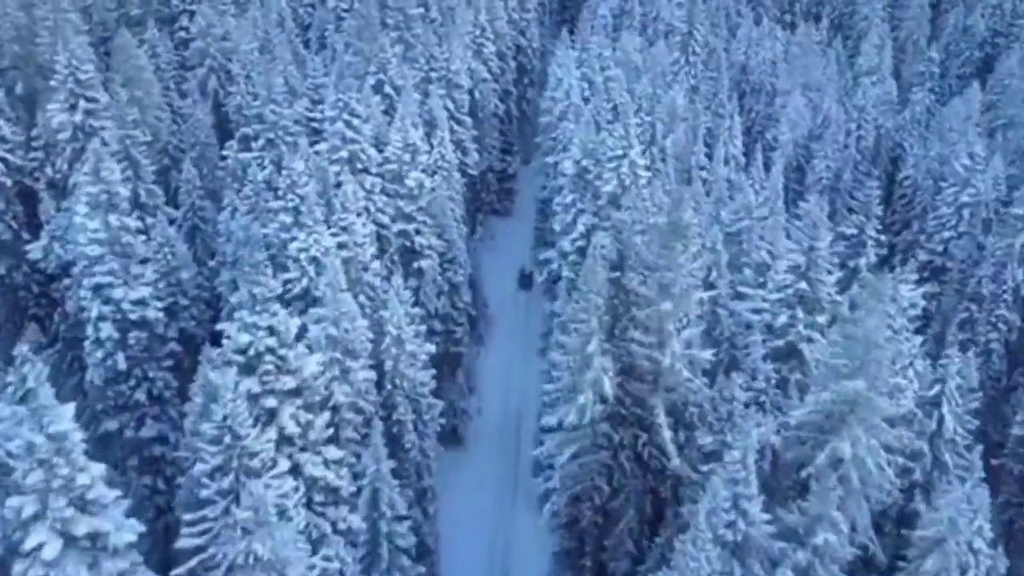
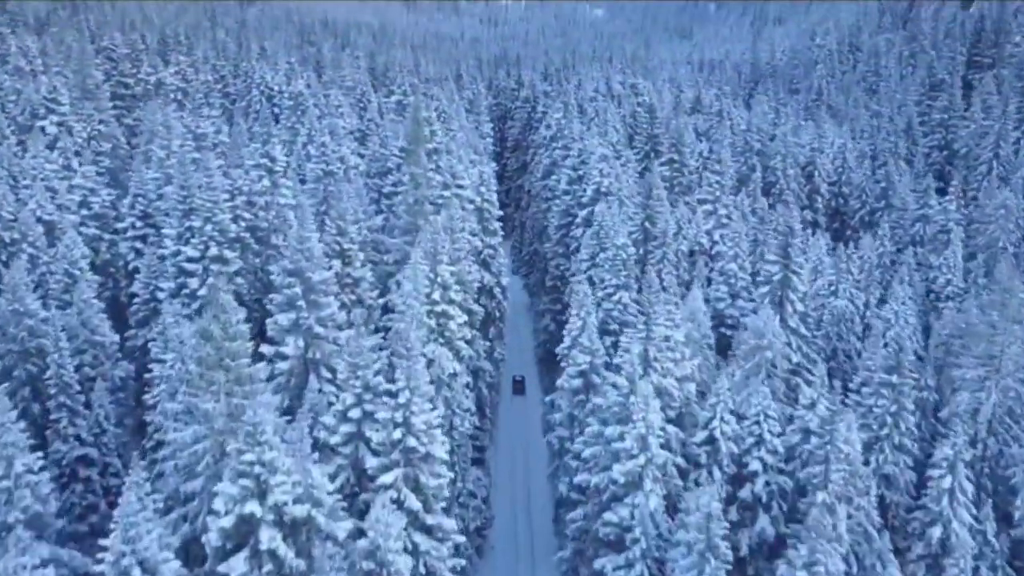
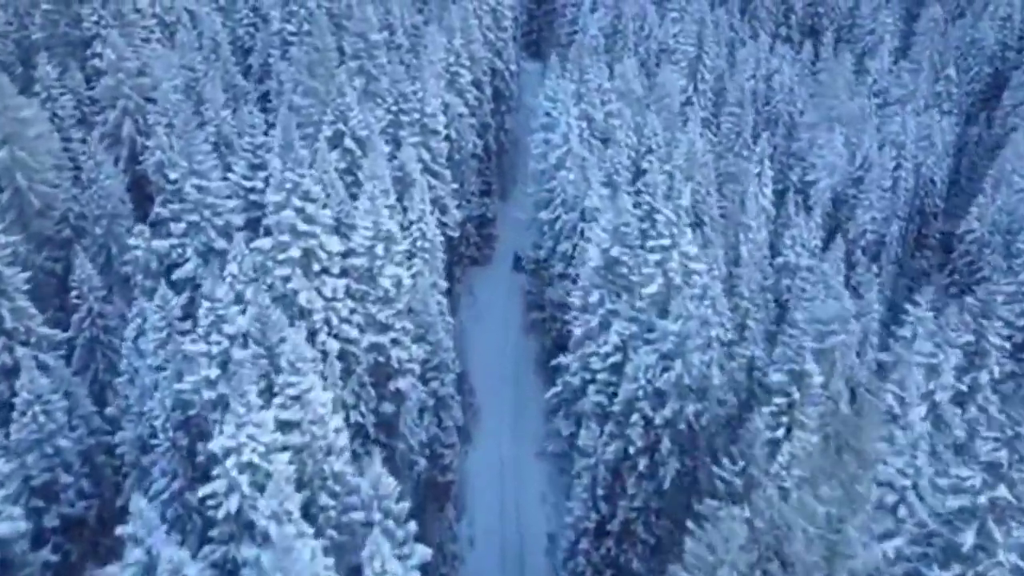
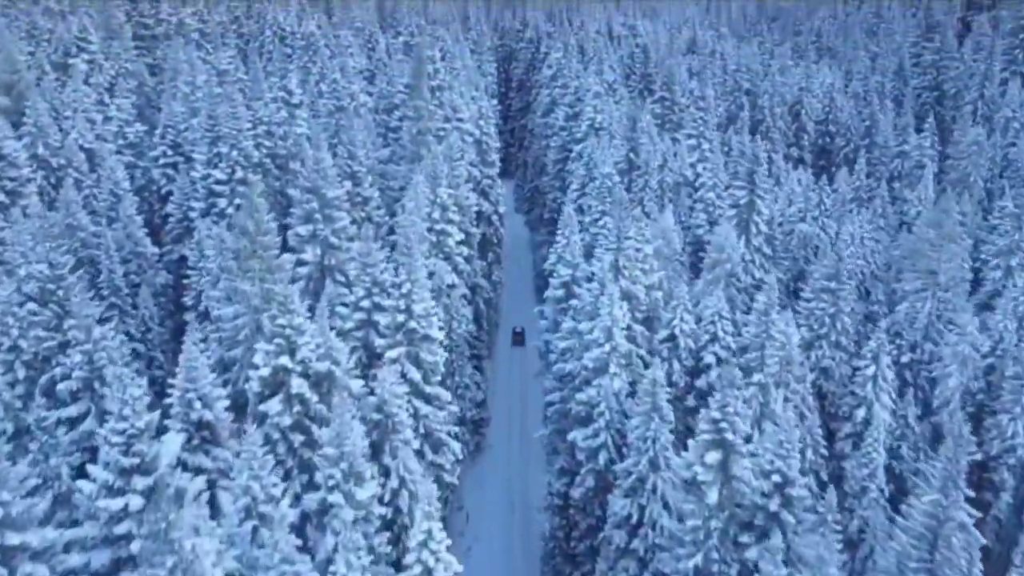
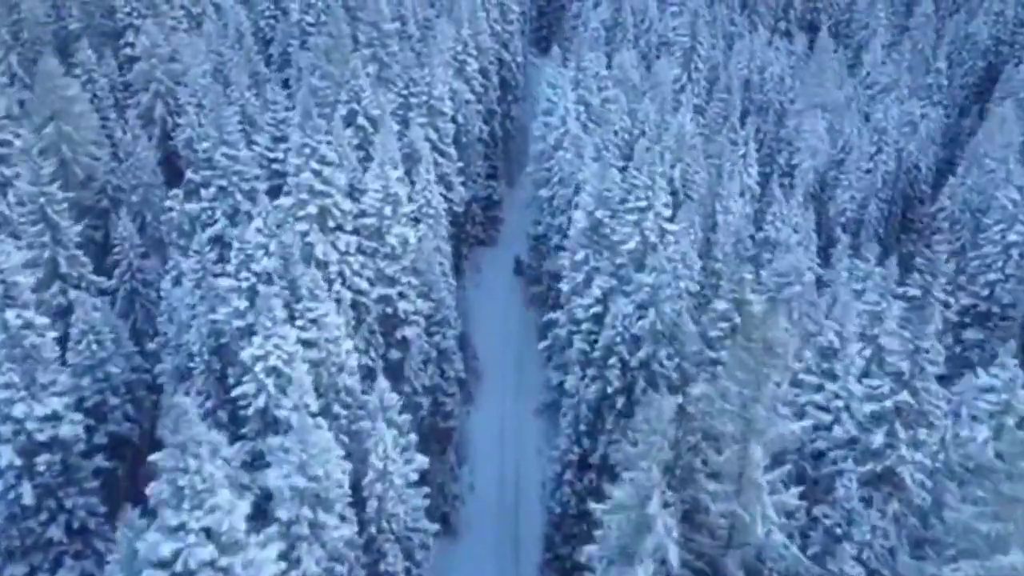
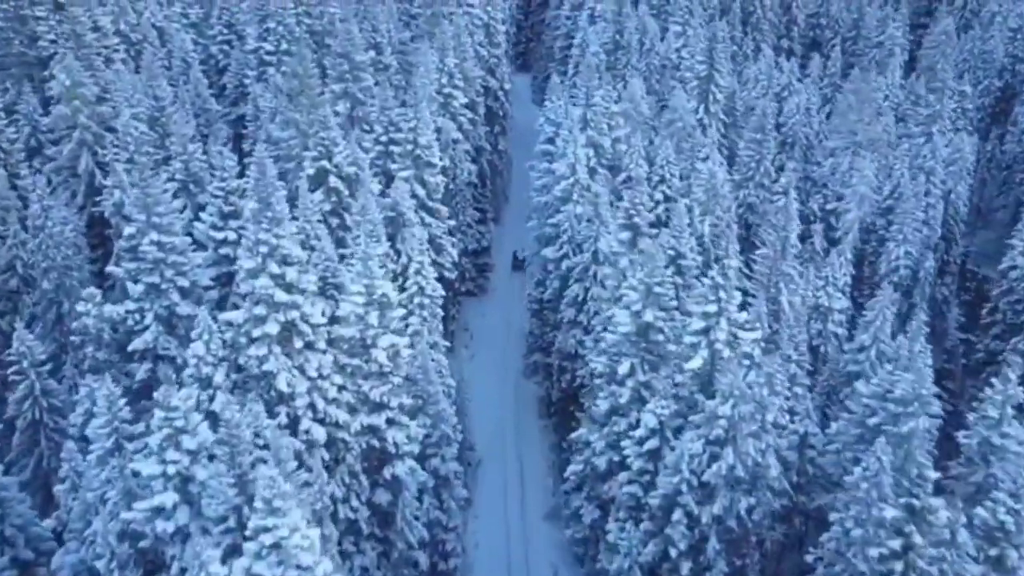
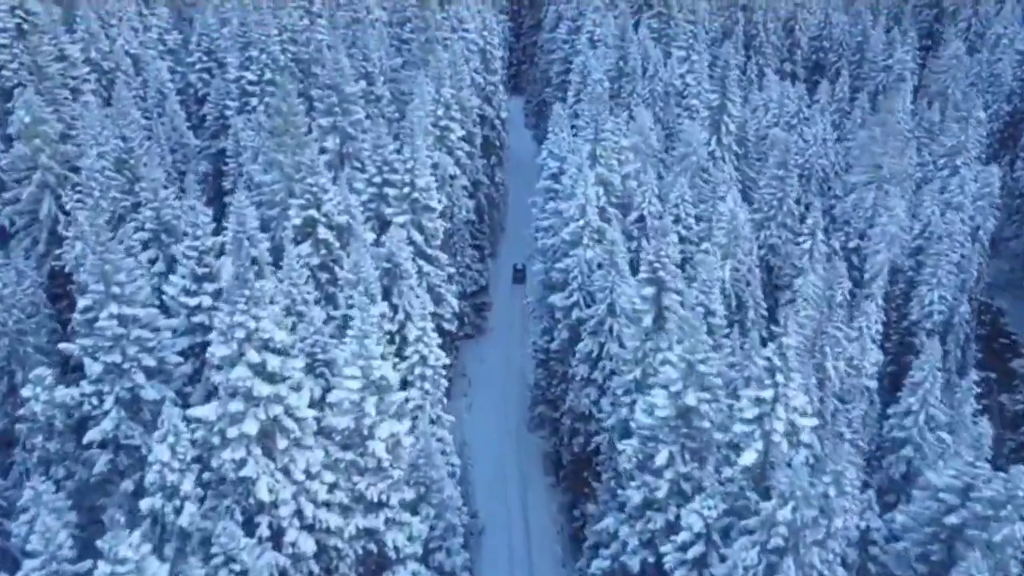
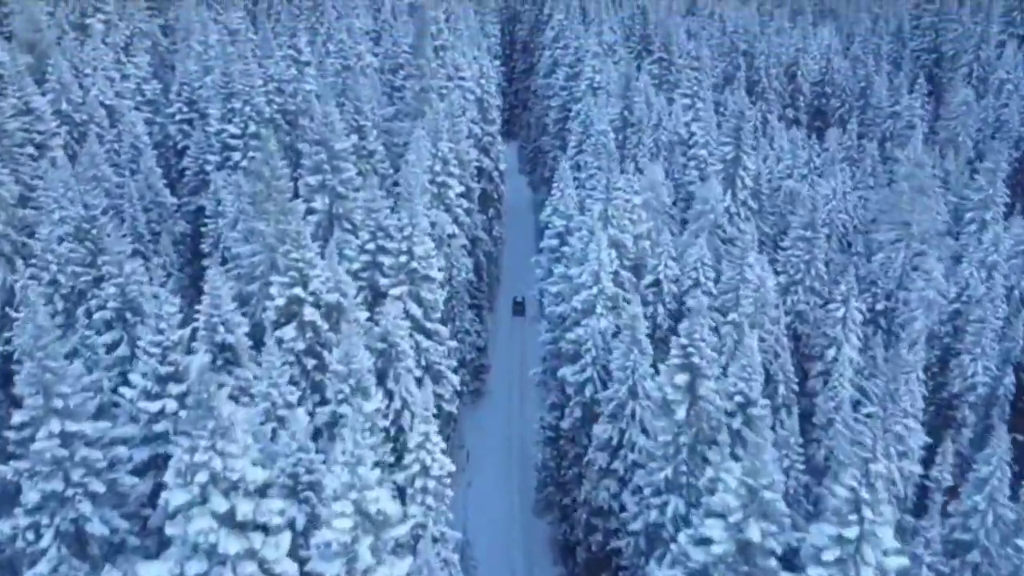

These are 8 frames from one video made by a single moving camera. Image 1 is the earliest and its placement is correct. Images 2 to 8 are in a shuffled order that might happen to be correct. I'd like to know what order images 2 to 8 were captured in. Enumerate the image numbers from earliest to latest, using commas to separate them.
5, 3, 6, 7, 8, 4, 2
